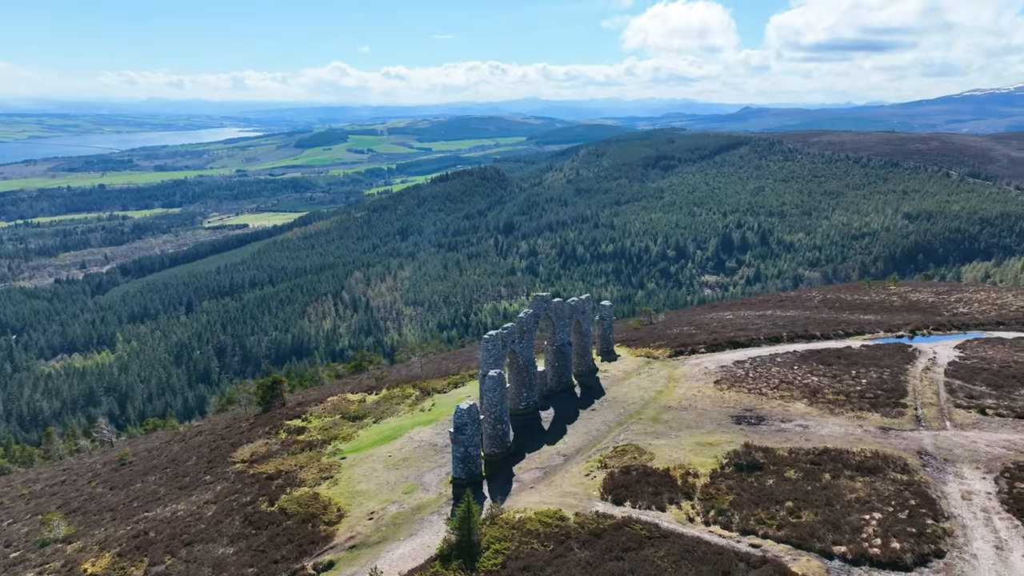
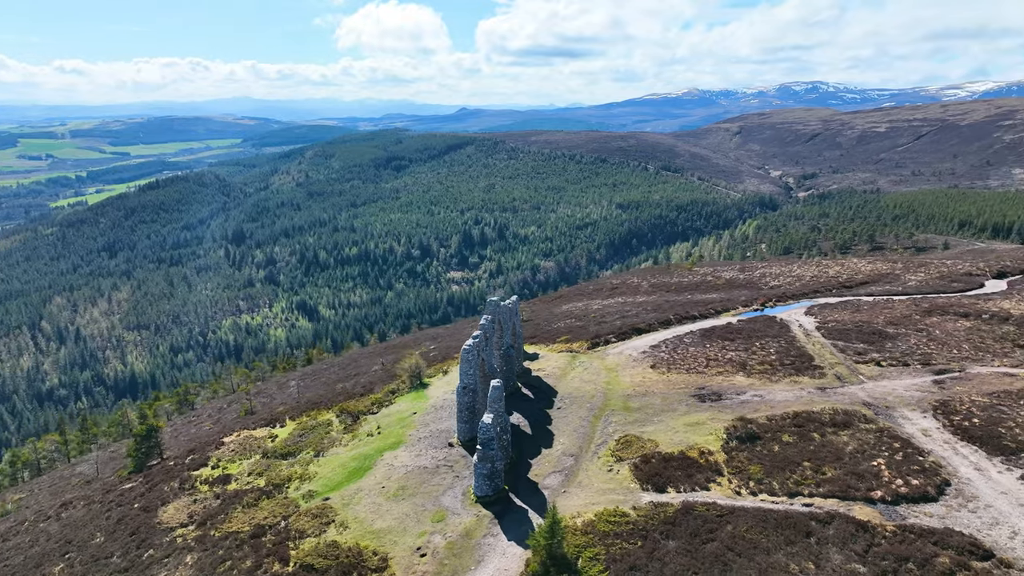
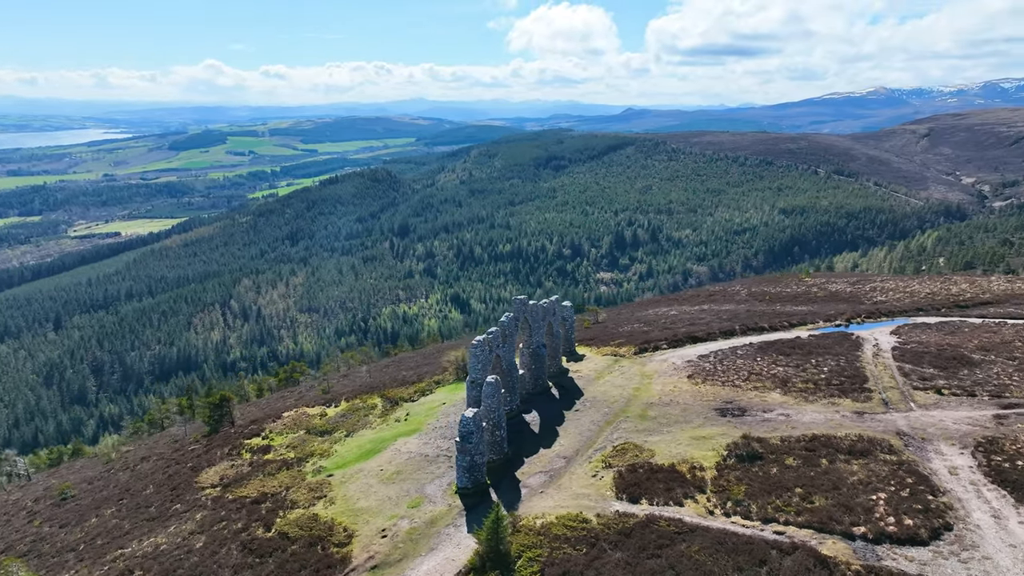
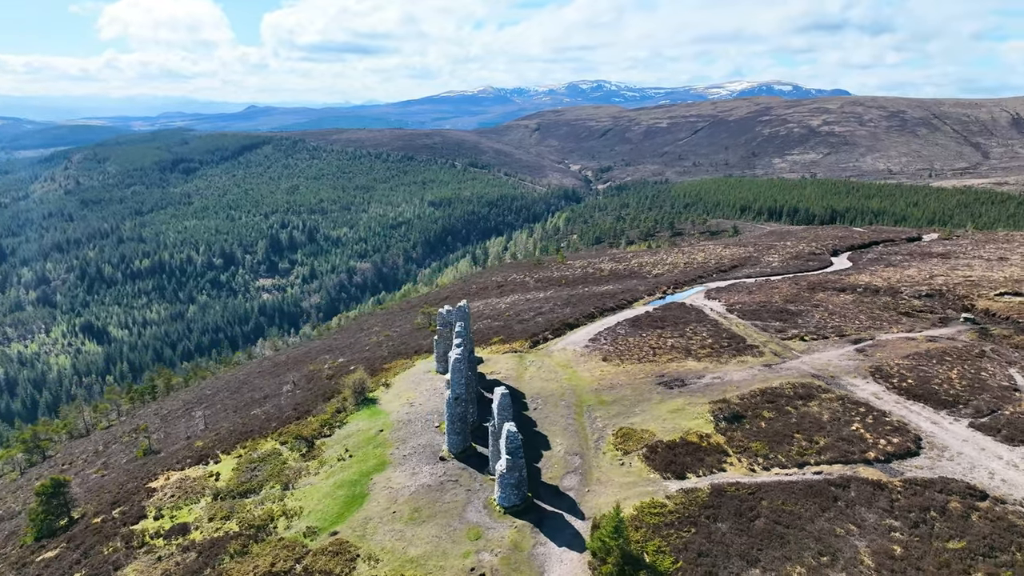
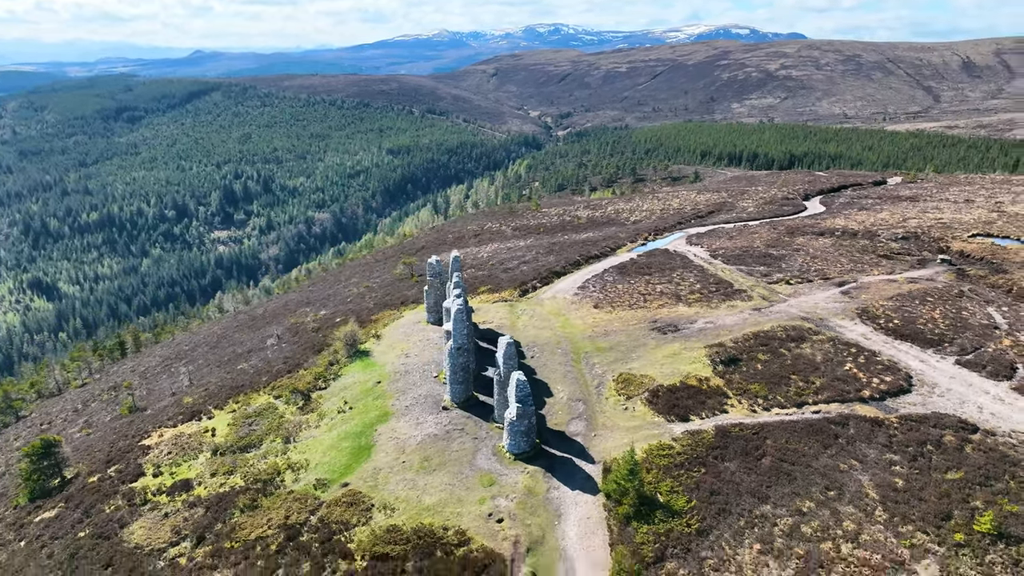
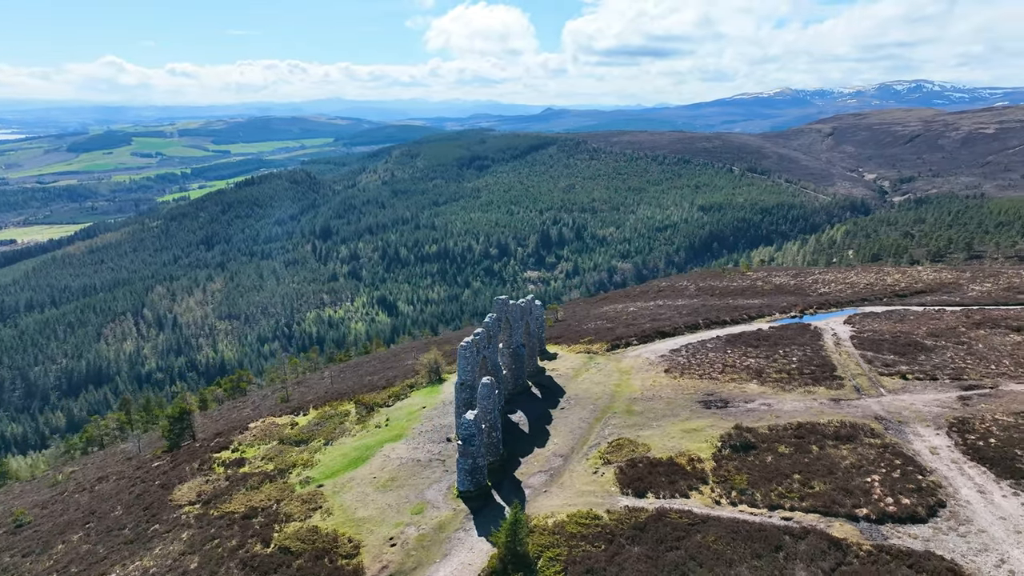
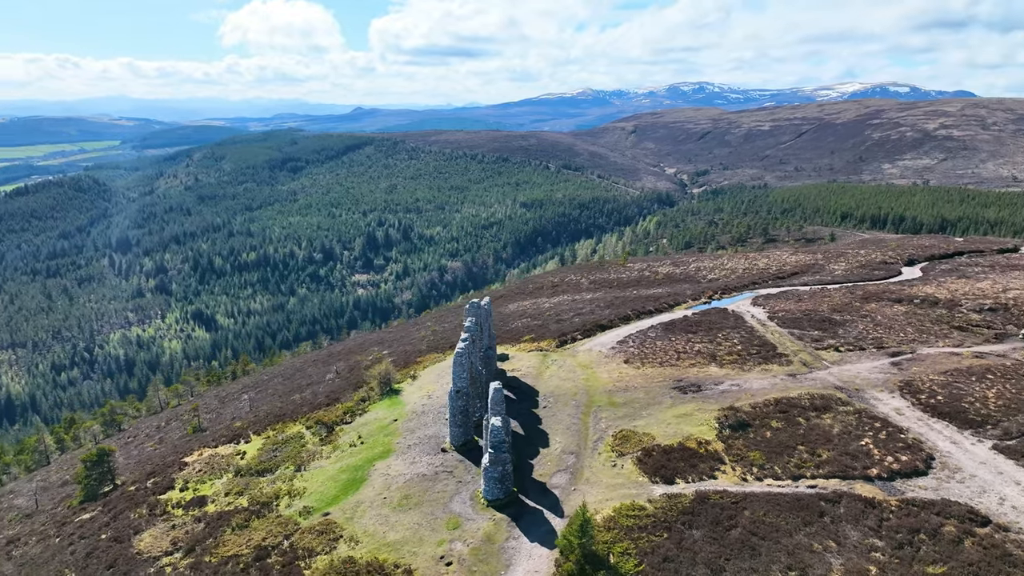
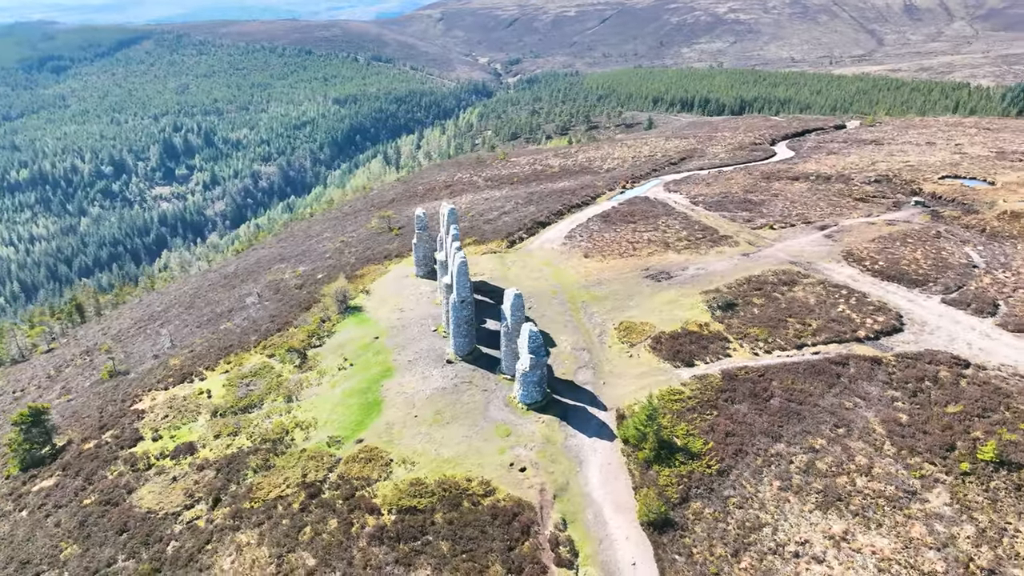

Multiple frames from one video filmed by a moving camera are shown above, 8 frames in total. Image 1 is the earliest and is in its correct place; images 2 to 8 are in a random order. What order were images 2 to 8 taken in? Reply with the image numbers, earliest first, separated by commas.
3, 6, 2, 7, 4, 5, 8
